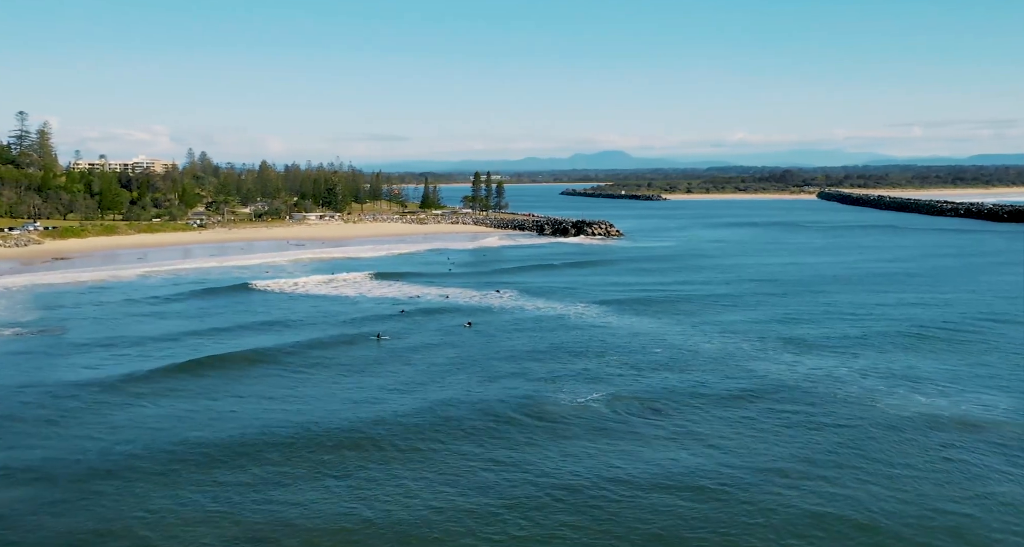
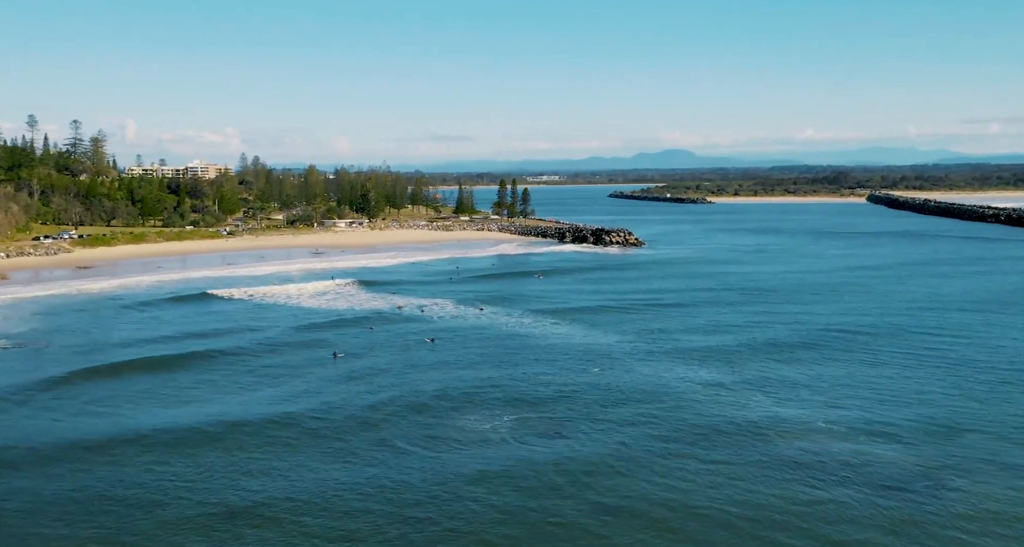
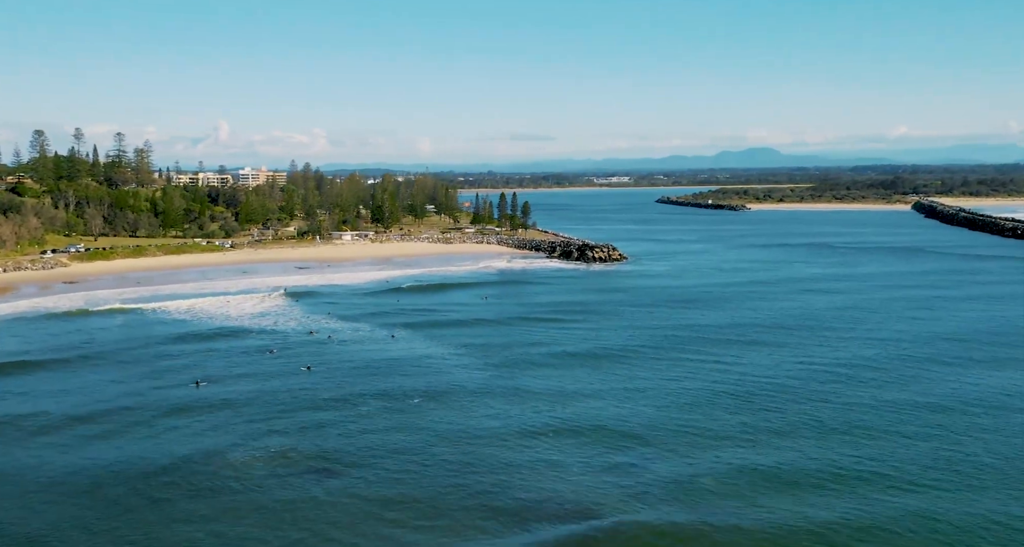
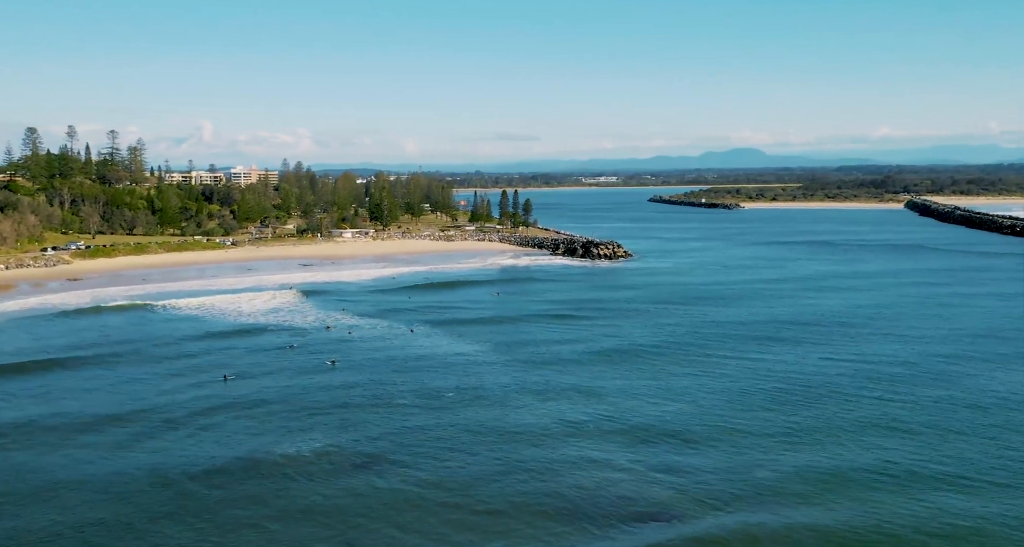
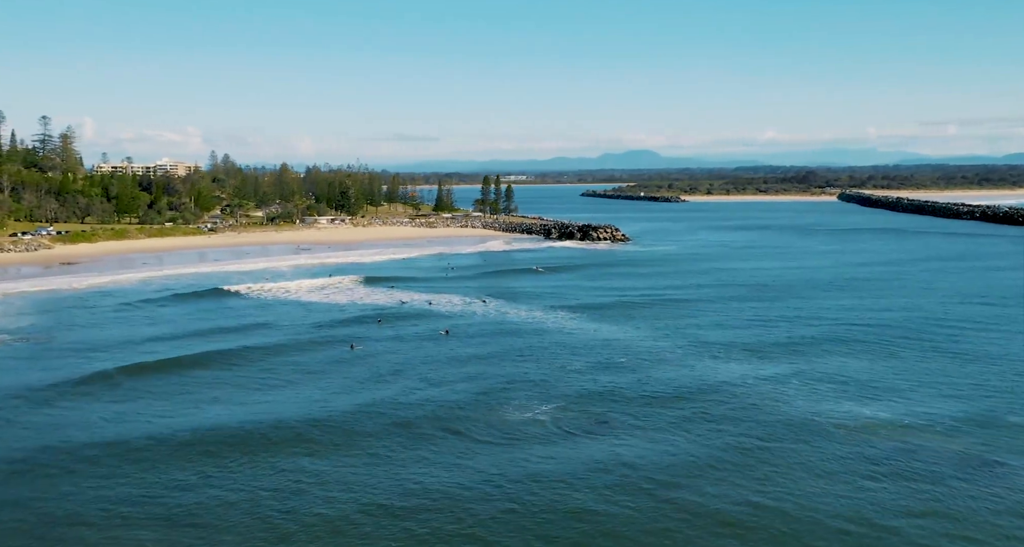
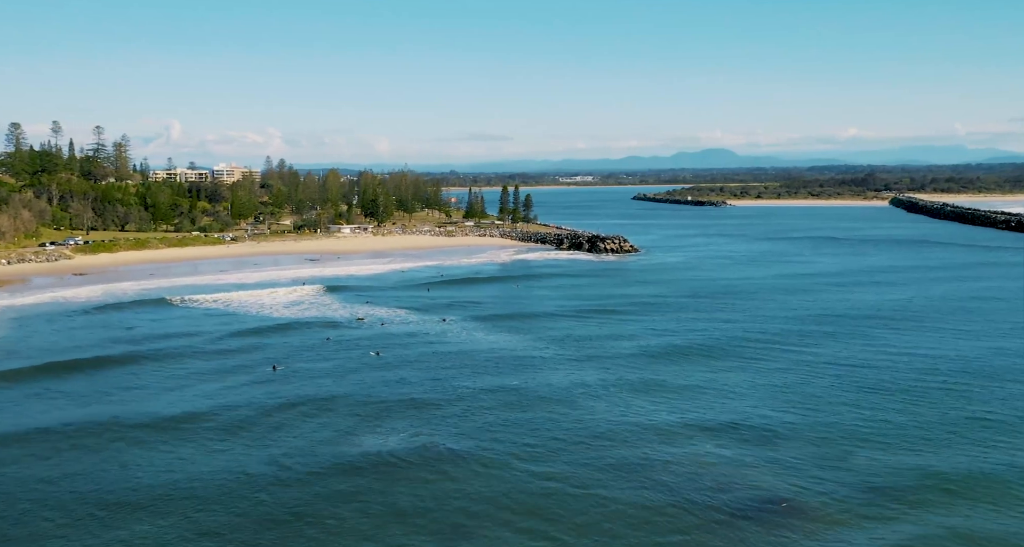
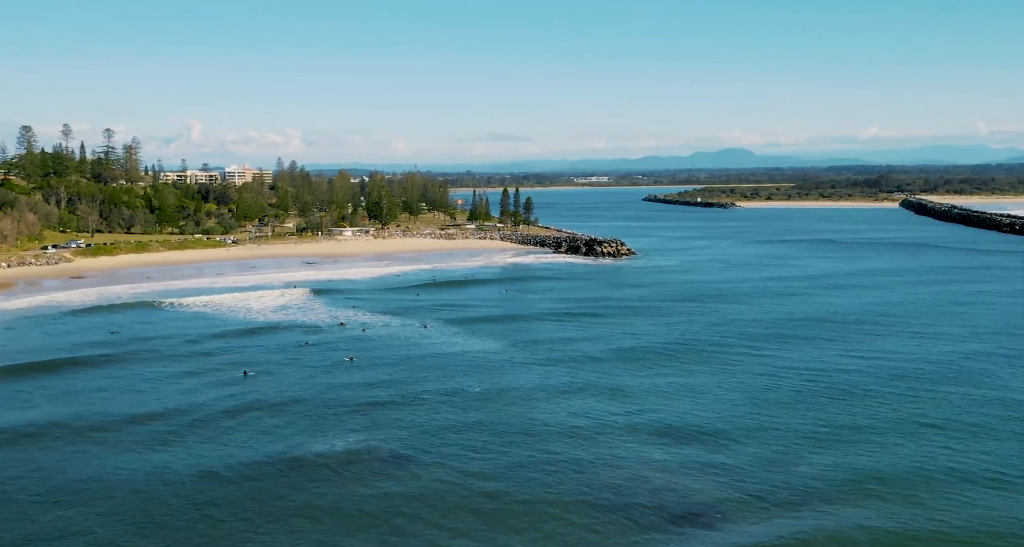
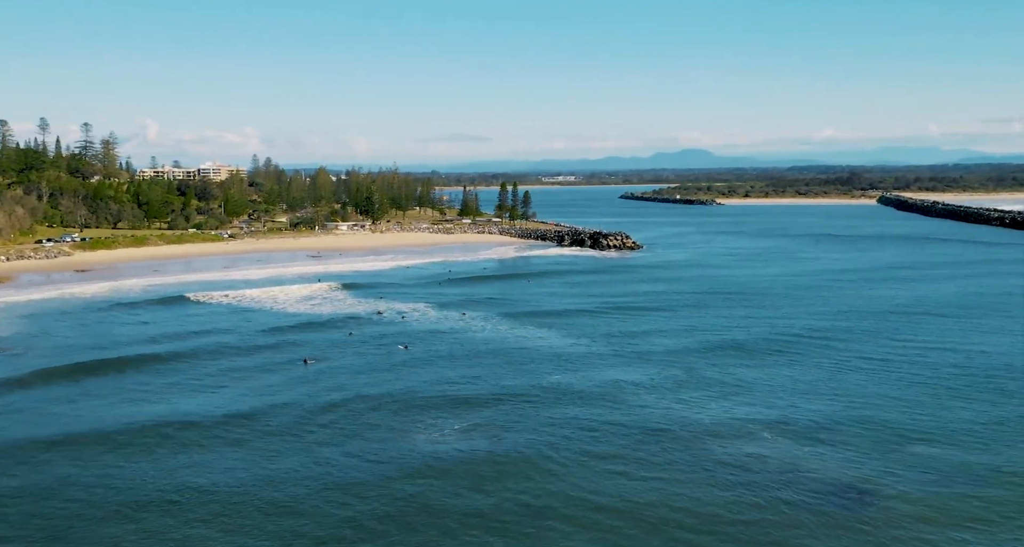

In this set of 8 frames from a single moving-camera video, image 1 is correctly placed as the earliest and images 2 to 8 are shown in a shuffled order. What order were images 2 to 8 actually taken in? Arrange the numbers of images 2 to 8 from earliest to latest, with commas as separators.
5, 2, 8, 6, 7, 4, 3
